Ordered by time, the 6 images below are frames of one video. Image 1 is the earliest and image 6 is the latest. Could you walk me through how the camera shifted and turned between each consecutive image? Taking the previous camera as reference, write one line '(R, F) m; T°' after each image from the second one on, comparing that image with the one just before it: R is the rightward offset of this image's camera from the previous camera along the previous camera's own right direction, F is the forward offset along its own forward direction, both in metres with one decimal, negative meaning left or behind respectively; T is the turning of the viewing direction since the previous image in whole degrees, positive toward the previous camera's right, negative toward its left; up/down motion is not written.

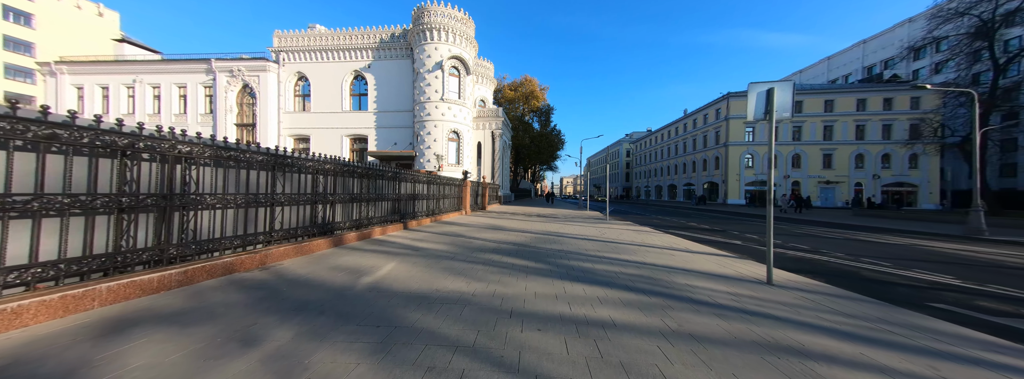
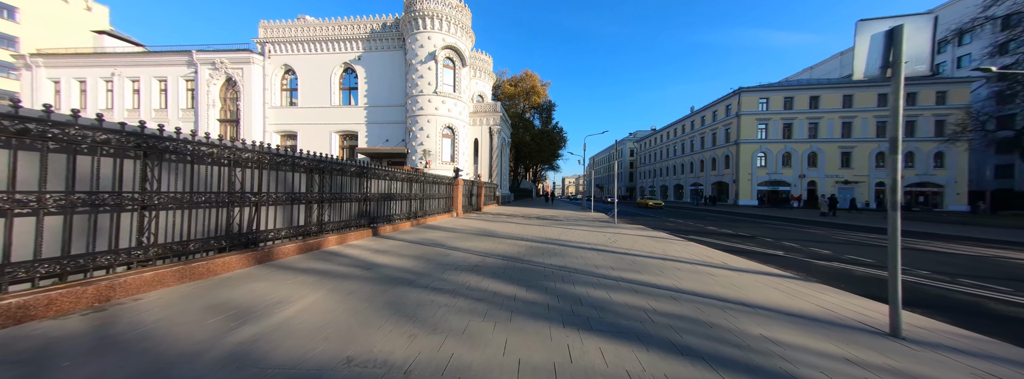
(+0.3, +1.6) m; 0°
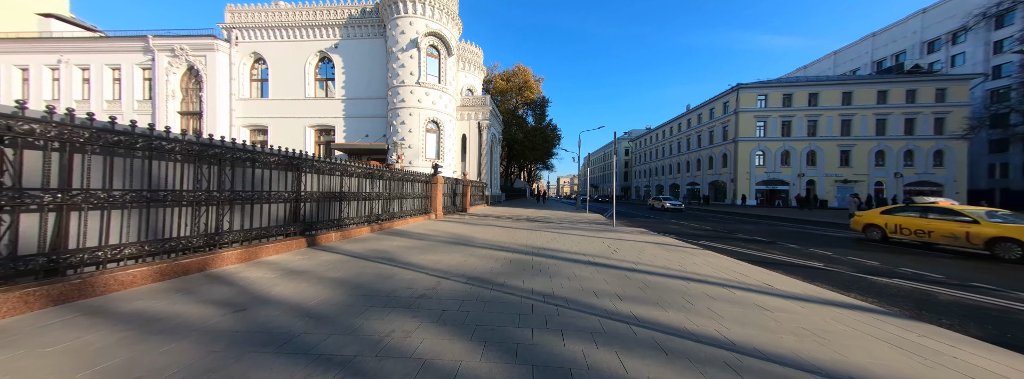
(+0.5, +1.6) m; +1°
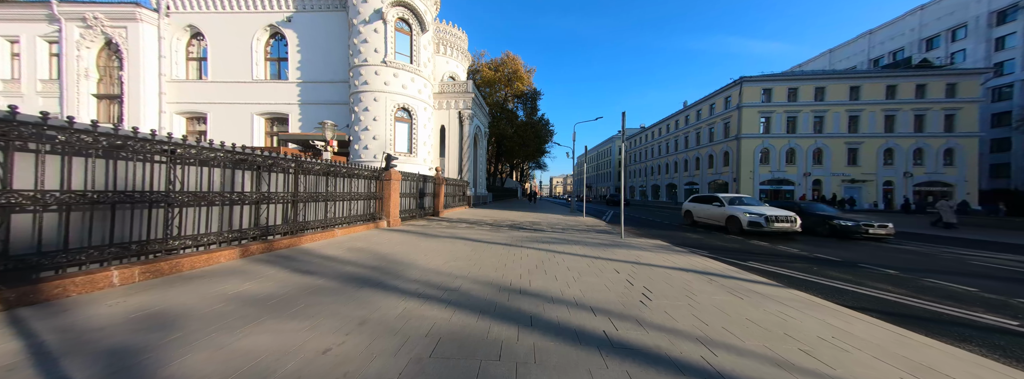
(+0.7, +3.0) m; +2°
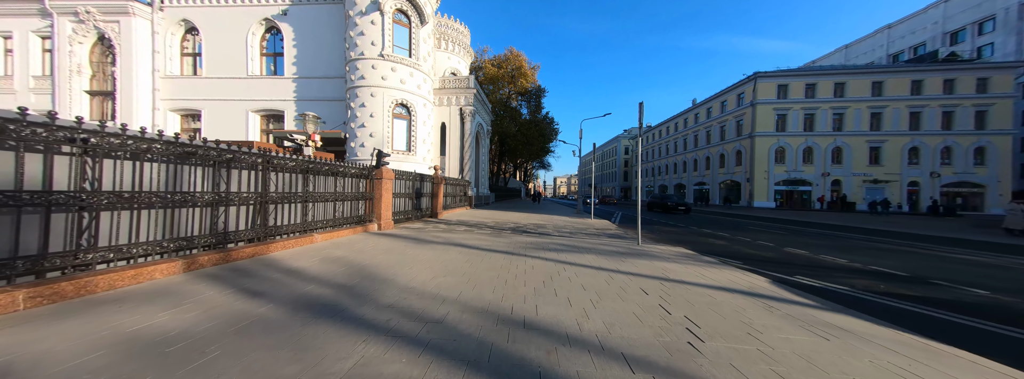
(0.0, +0.9) m; -1°
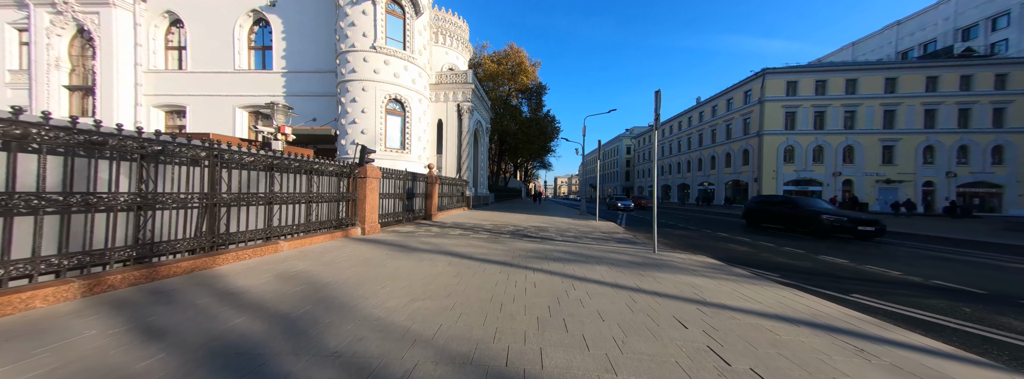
(+0.1, +0.9) m; 0°
